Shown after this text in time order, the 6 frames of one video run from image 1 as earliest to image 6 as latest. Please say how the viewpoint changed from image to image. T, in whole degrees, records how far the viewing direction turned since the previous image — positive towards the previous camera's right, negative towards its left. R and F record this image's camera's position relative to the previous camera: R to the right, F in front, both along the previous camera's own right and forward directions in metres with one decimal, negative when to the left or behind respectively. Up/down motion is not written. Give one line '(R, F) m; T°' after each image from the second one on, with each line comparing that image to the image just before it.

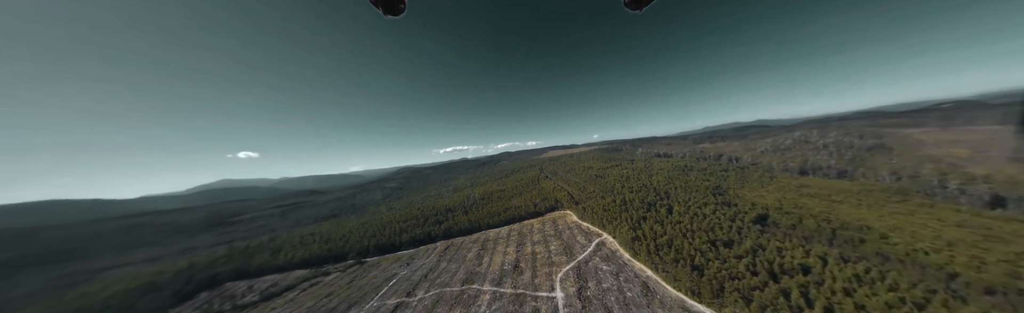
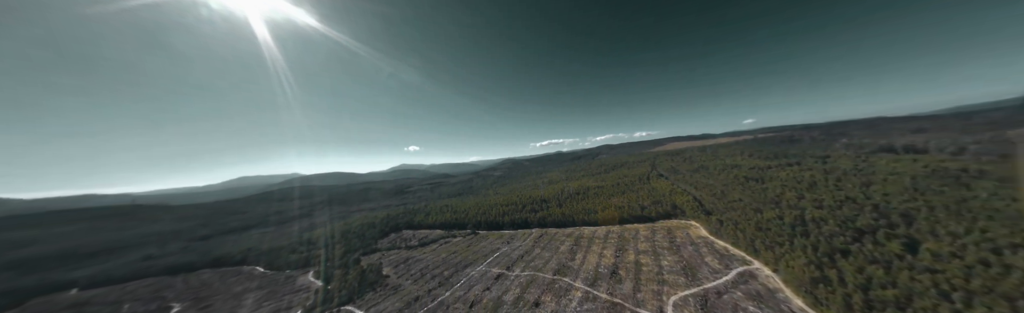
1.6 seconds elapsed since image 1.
(+4.7, +1.2) m; -28°
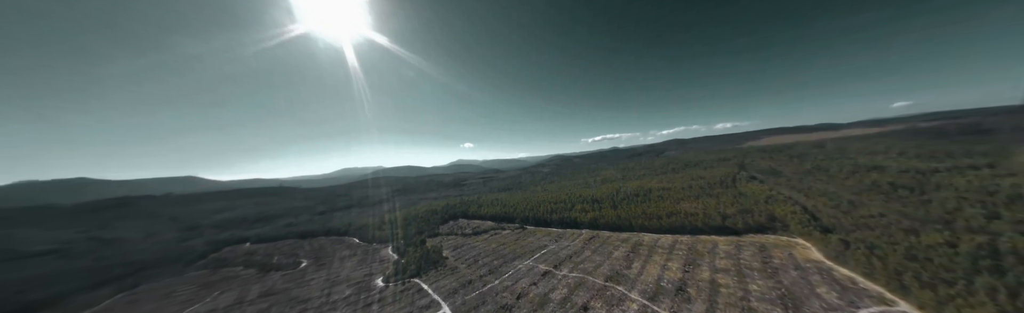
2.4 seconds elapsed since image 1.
(+2.0, +1.0) m; -14°
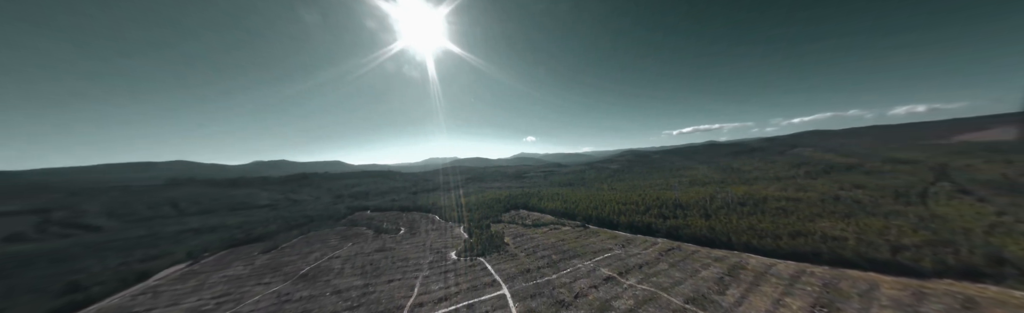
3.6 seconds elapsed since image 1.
(+1.2, +1.7) m; -17°
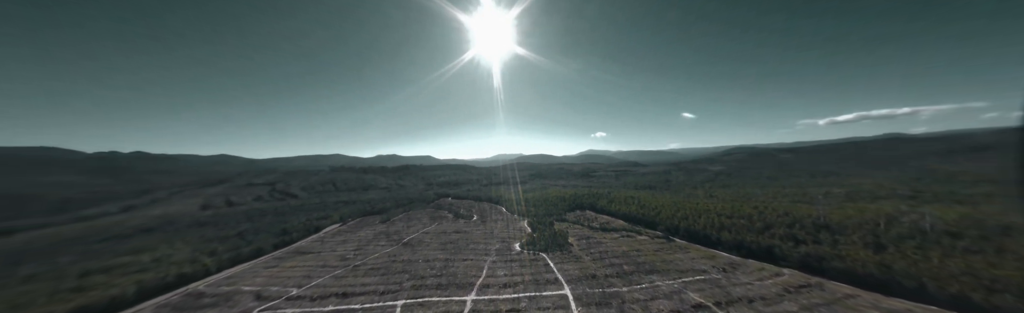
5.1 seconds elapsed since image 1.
(+2.3, +1.2) m; -19°
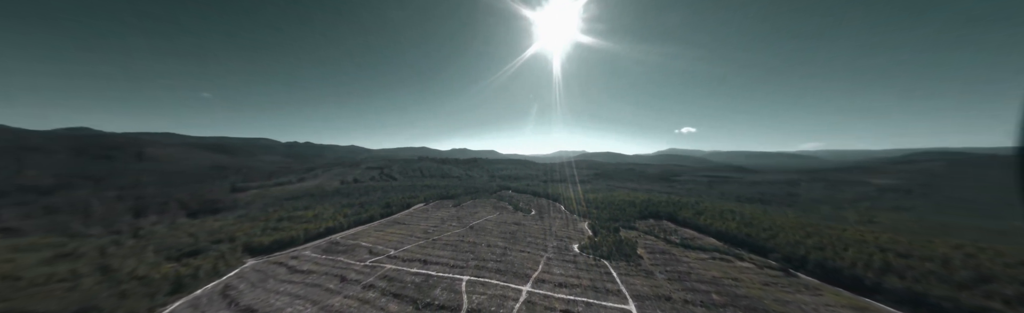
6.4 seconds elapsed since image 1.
(+2.6, +0.4) m; -18°
